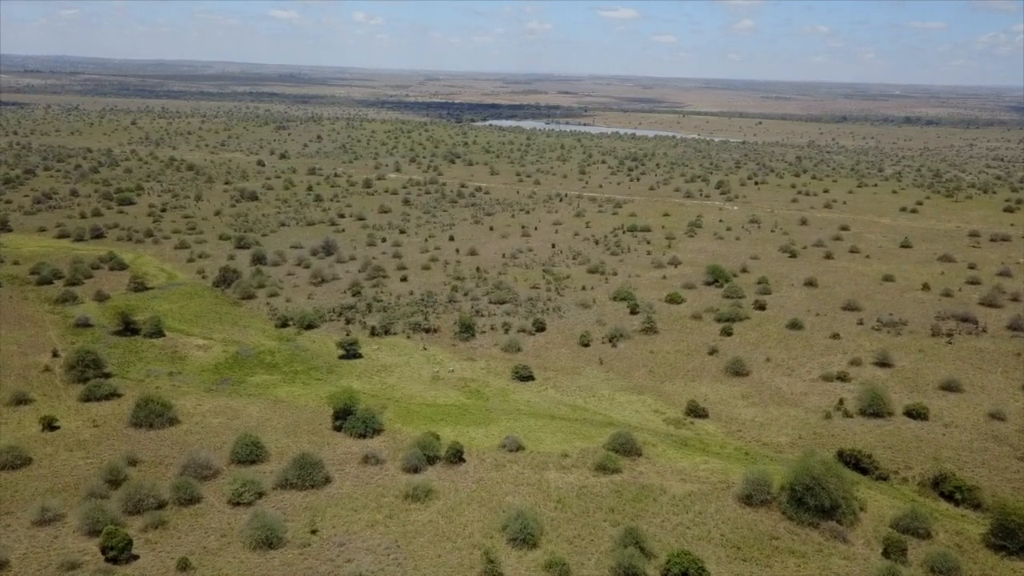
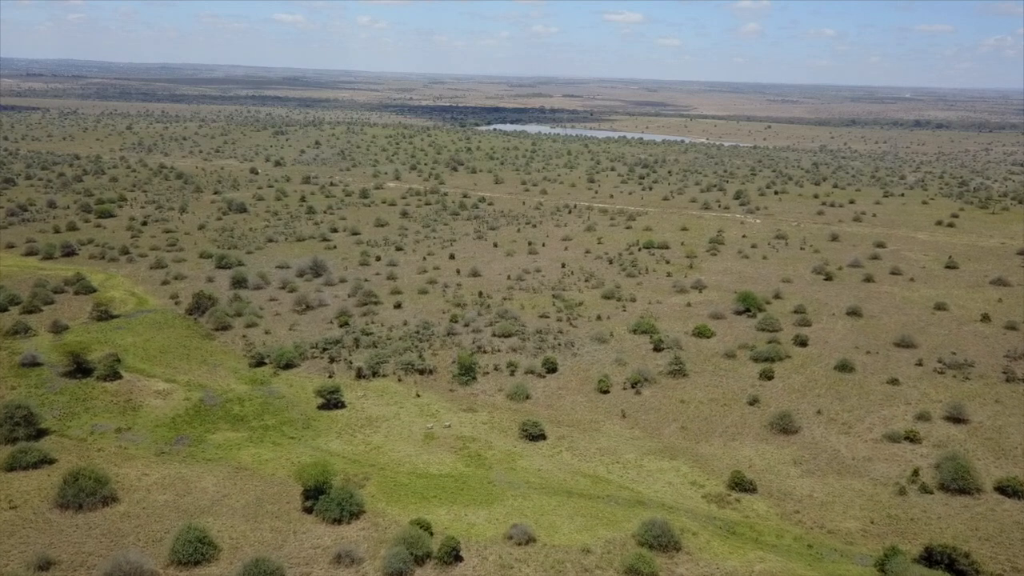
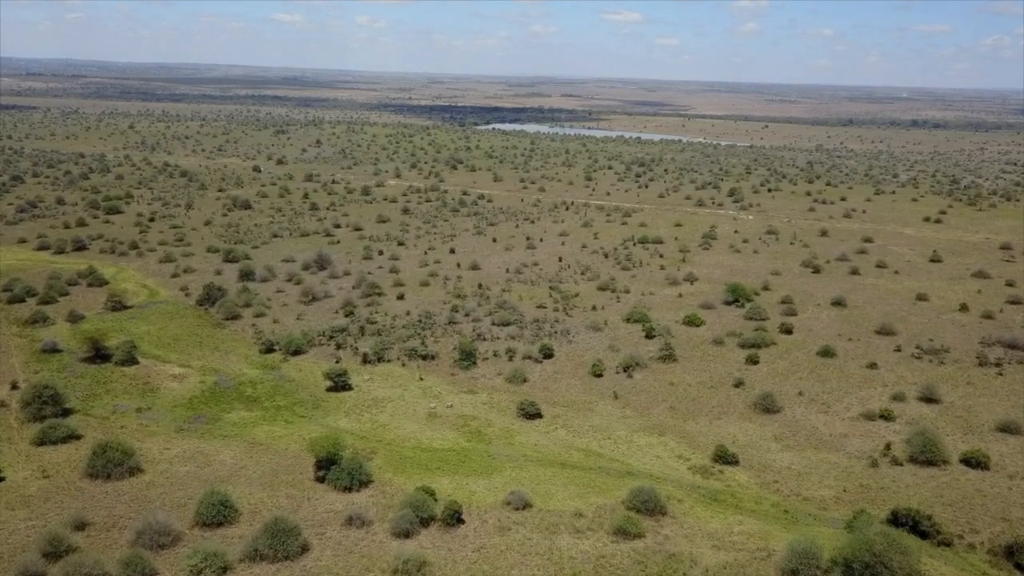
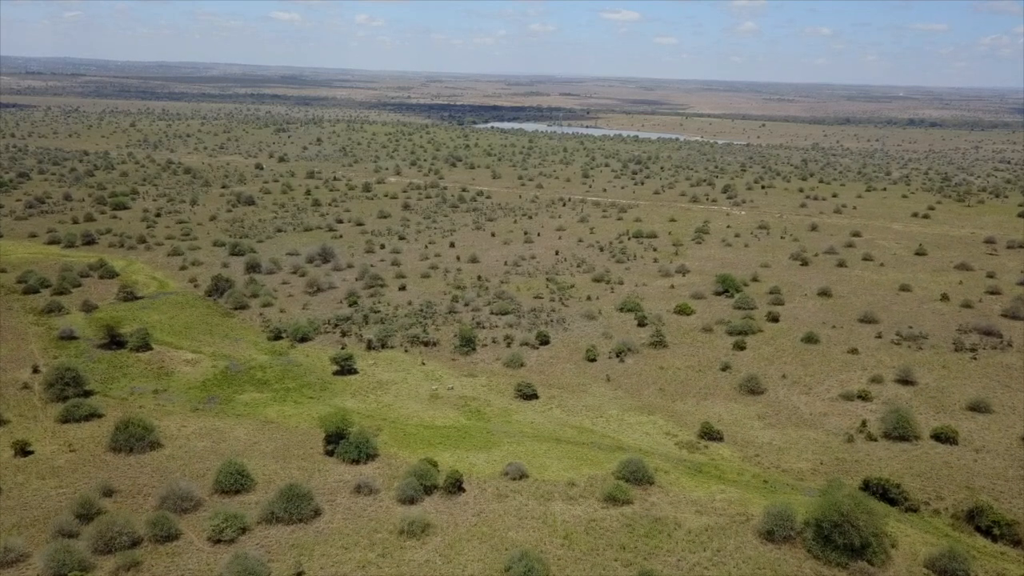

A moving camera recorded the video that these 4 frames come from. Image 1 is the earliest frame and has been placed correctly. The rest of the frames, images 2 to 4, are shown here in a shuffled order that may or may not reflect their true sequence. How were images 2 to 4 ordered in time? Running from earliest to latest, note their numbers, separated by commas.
4, 3, 2
